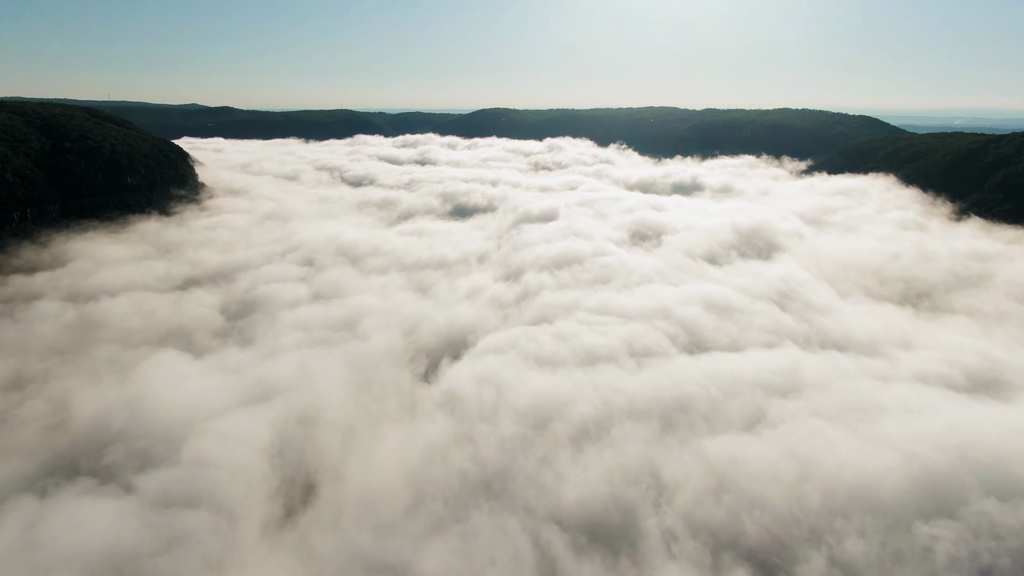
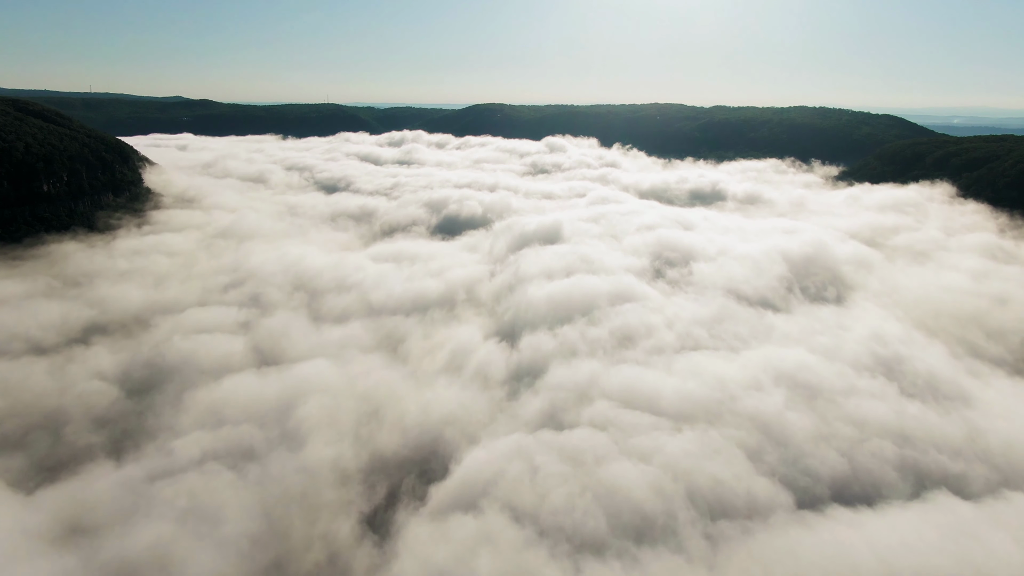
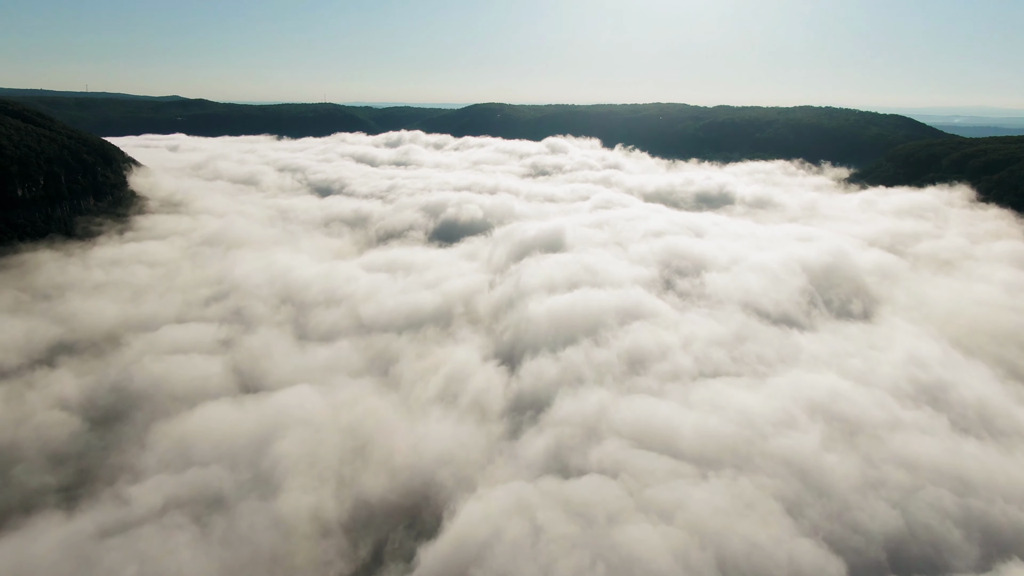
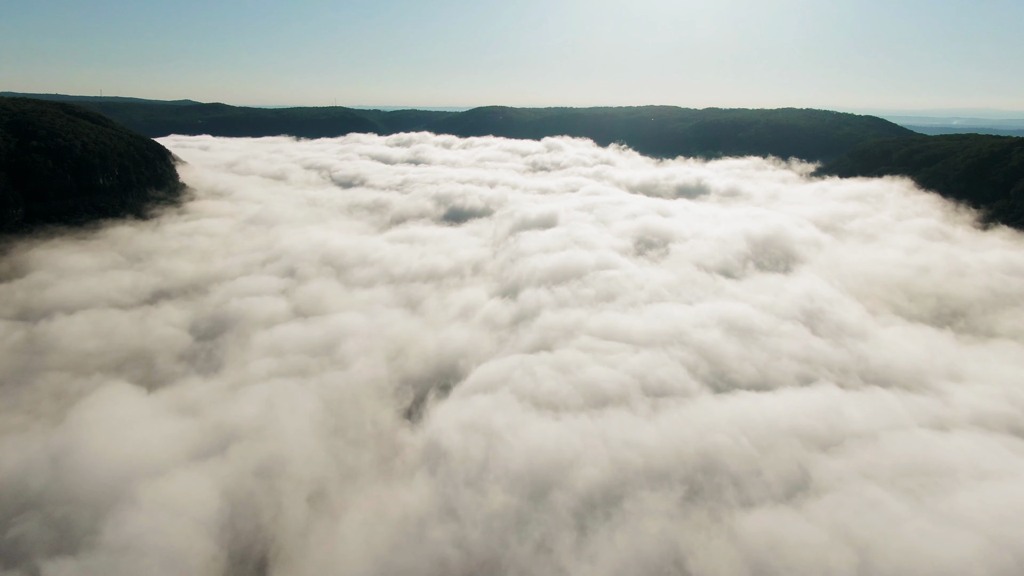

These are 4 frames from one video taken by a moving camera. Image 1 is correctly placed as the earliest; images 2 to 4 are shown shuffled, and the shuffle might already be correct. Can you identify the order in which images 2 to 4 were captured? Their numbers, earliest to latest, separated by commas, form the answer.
4, 2, 3
